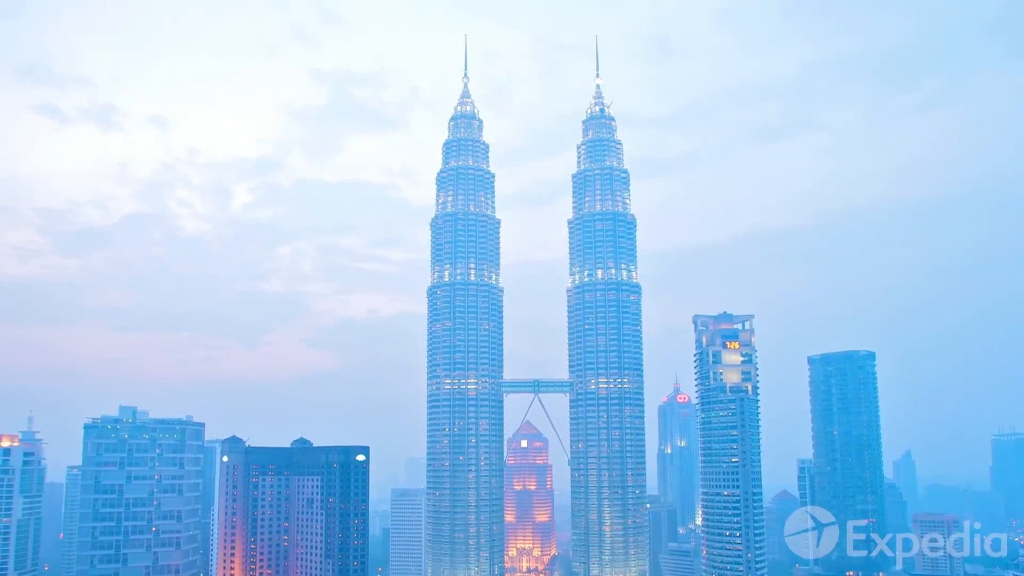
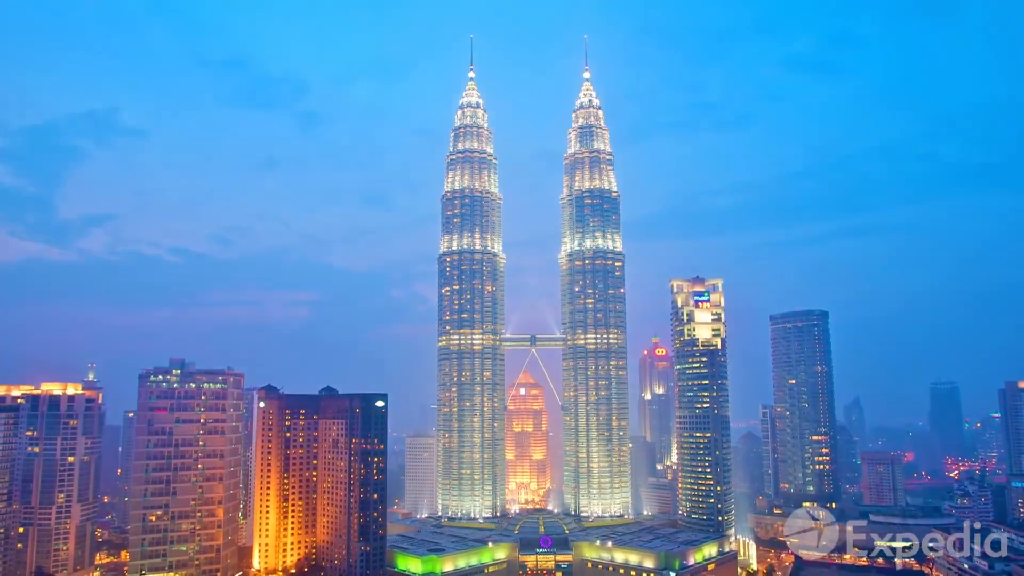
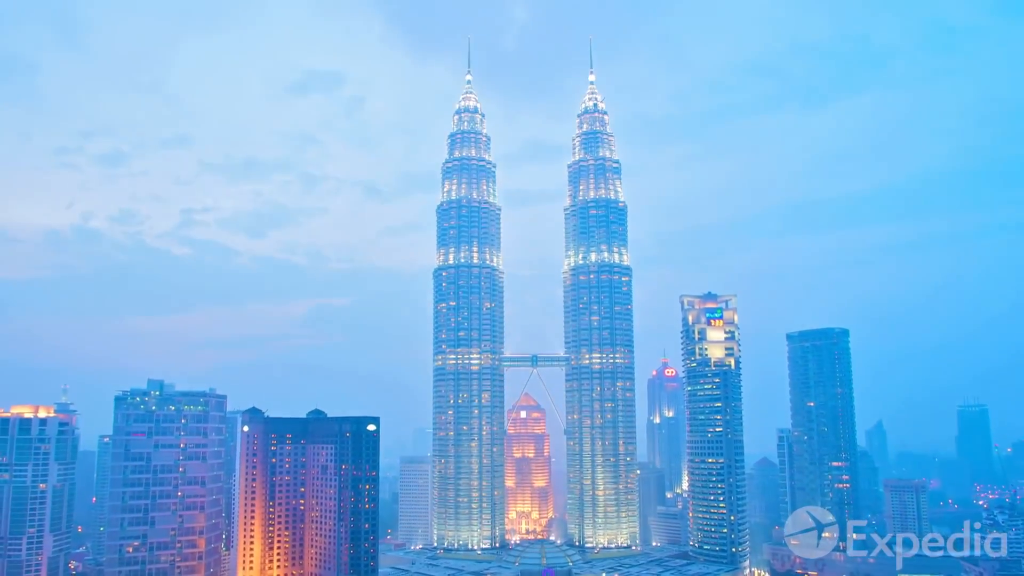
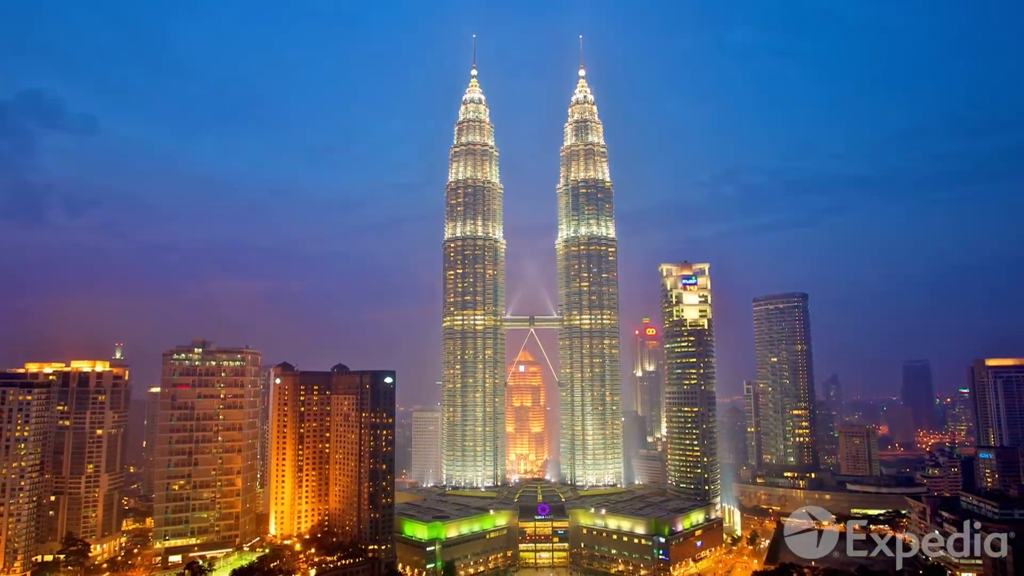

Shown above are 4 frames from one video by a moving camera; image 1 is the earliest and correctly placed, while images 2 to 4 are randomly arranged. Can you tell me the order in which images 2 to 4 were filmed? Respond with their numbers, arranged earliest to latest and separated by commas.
3, 2, 4
